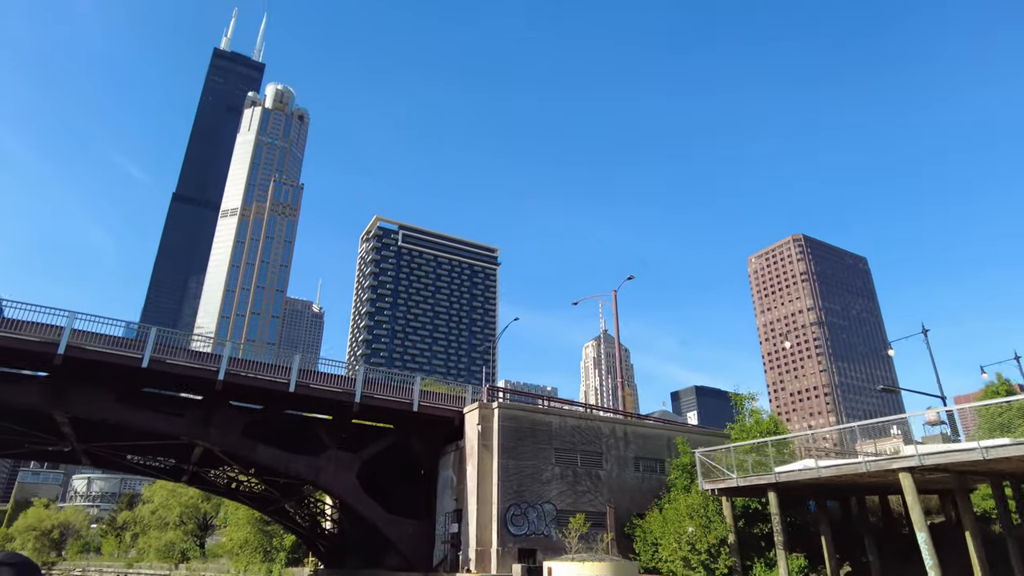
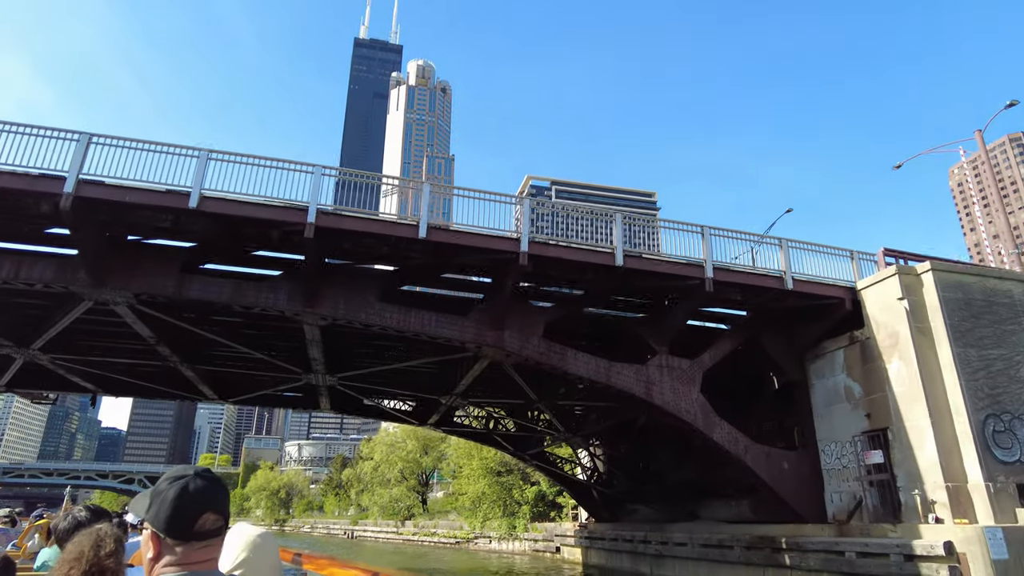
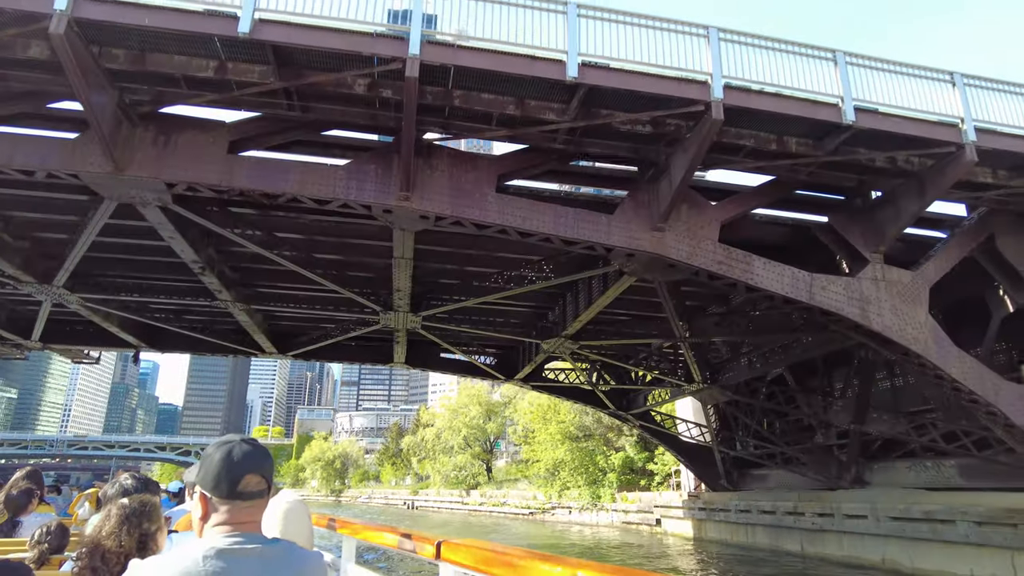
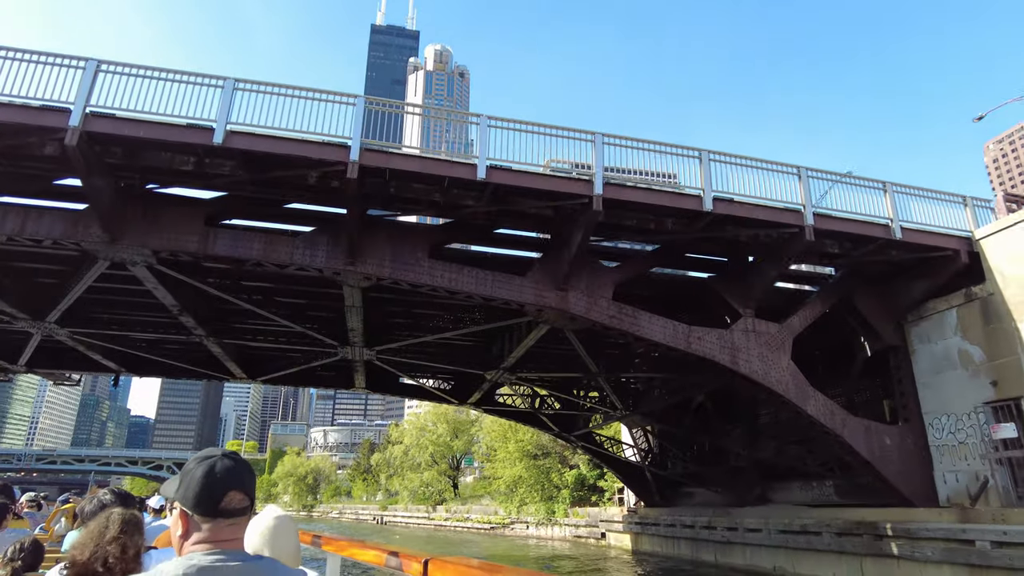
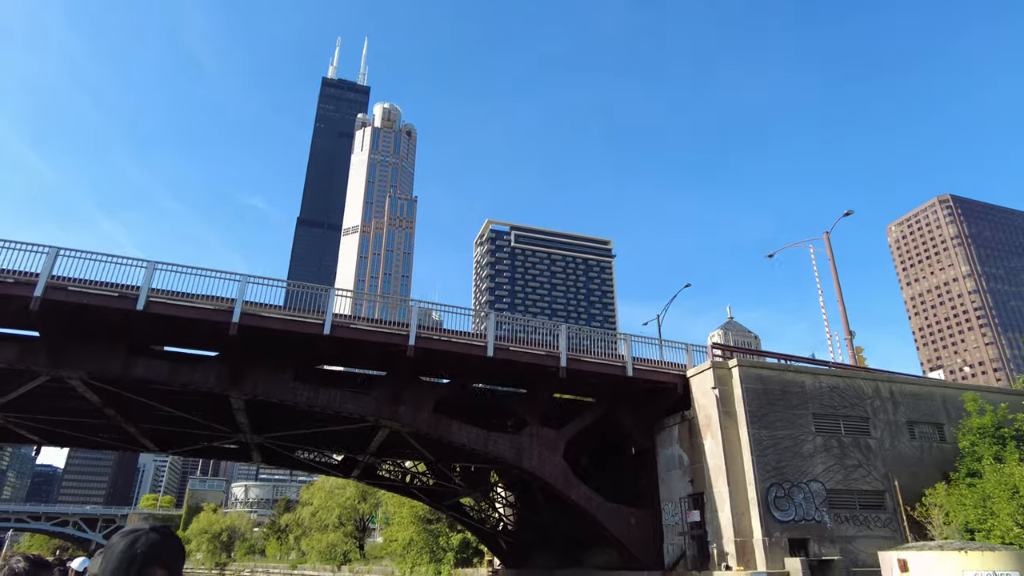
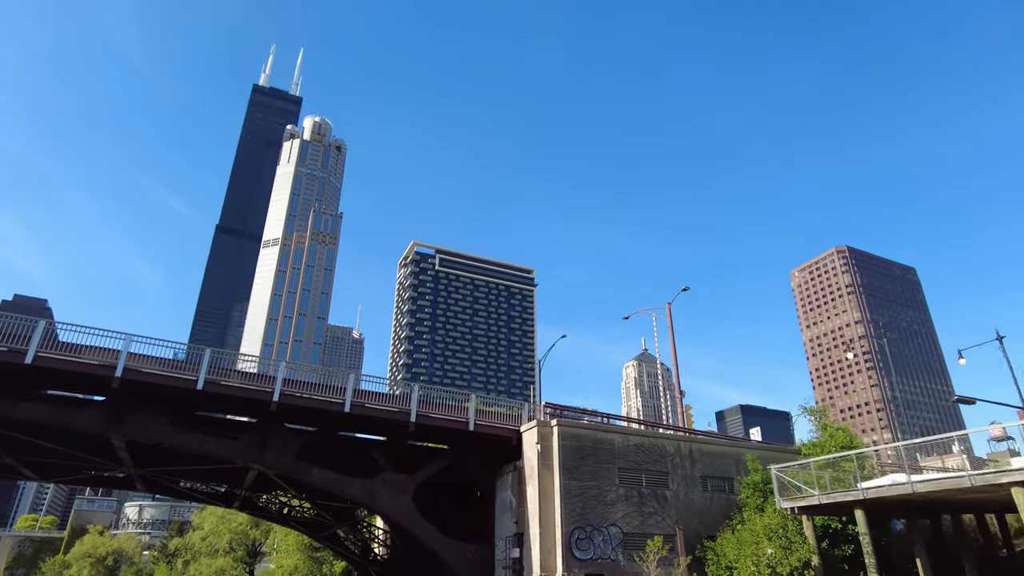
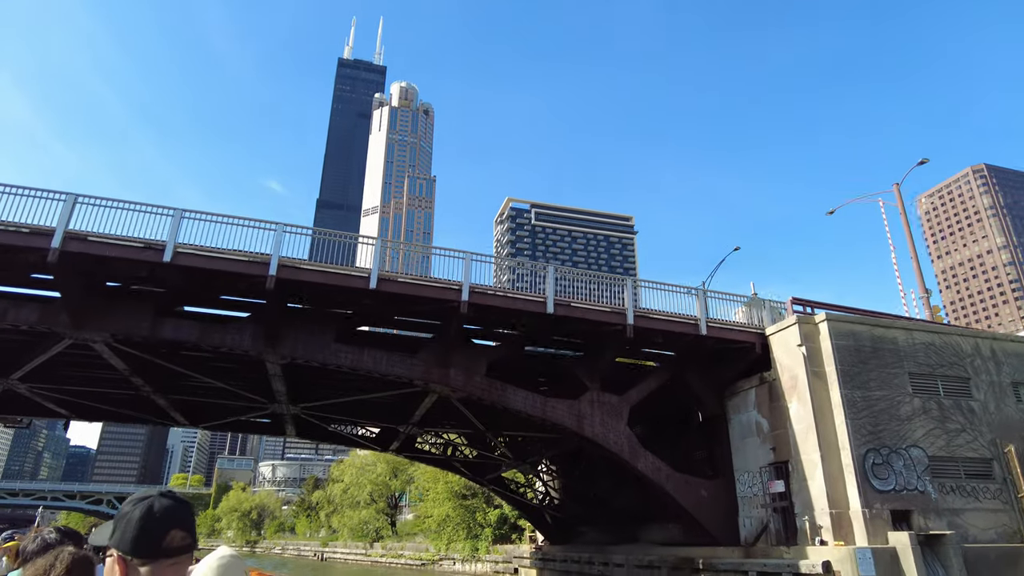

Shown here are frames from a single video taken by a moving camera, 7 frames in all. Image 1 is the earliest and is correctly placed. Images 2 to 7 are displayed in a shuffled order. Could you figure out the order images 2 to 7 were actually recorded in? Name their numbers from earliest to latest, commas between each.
6, 5, 7, 2, 4, 3
